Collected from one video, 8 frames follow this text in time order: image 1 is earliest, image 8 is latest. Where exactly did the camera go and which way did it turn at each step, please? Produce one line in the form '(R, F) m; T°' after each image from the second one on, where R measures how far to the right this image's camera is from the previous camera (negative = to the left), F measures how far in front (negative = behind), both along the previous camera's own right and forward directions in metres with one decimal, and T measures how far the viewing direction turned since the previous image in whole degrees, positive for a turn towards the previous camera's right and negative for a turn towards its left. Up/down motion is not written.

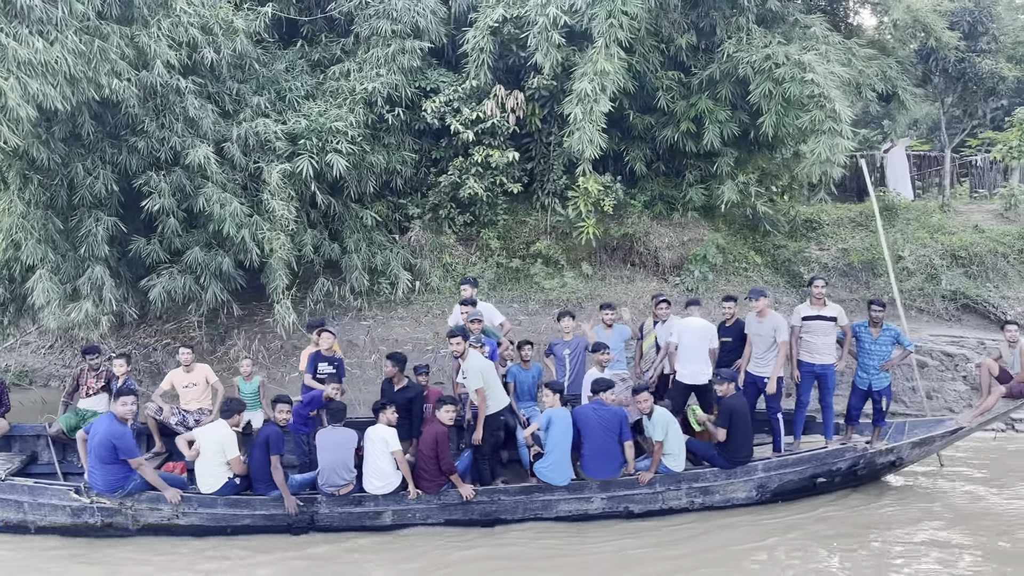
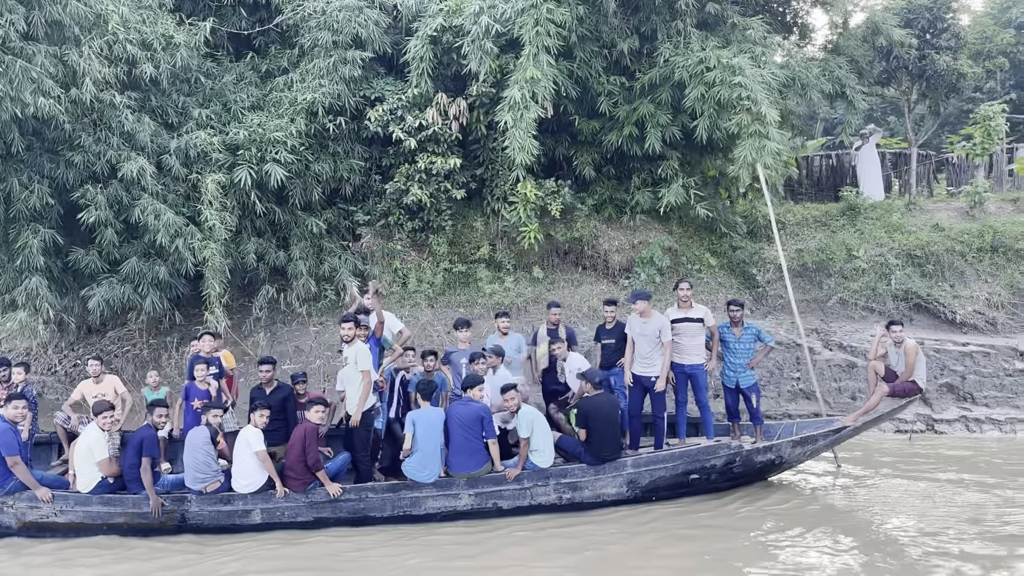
(+1.2, -0.1) m; -2°
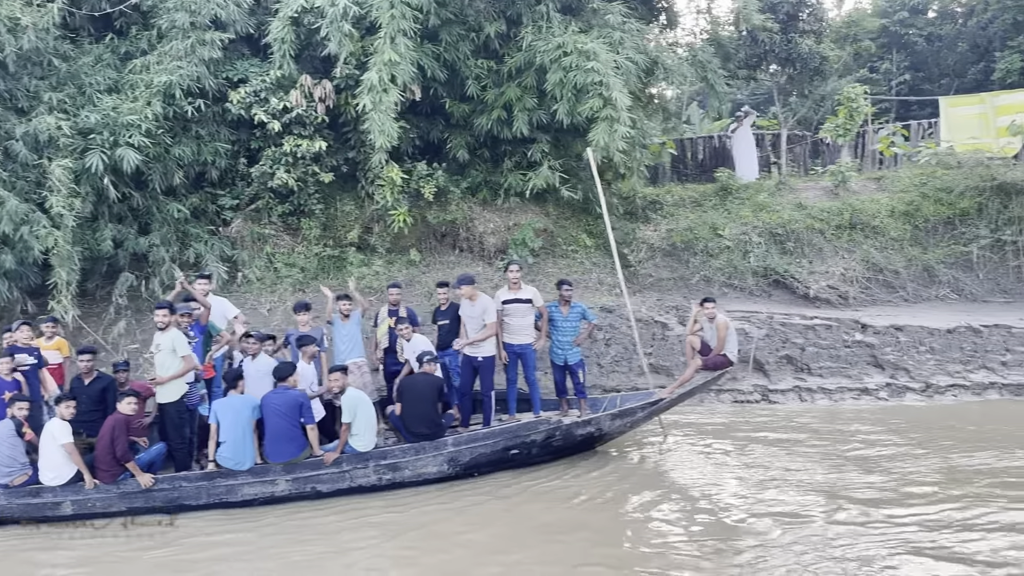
(+0.9, -0.1) m; +4°
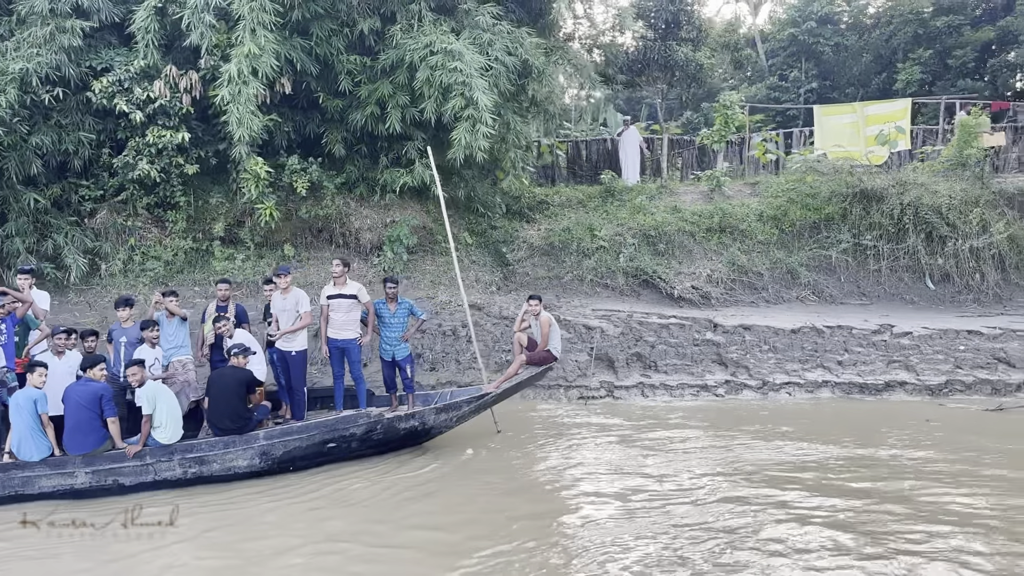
(+1.0, -0.2) m; +4°
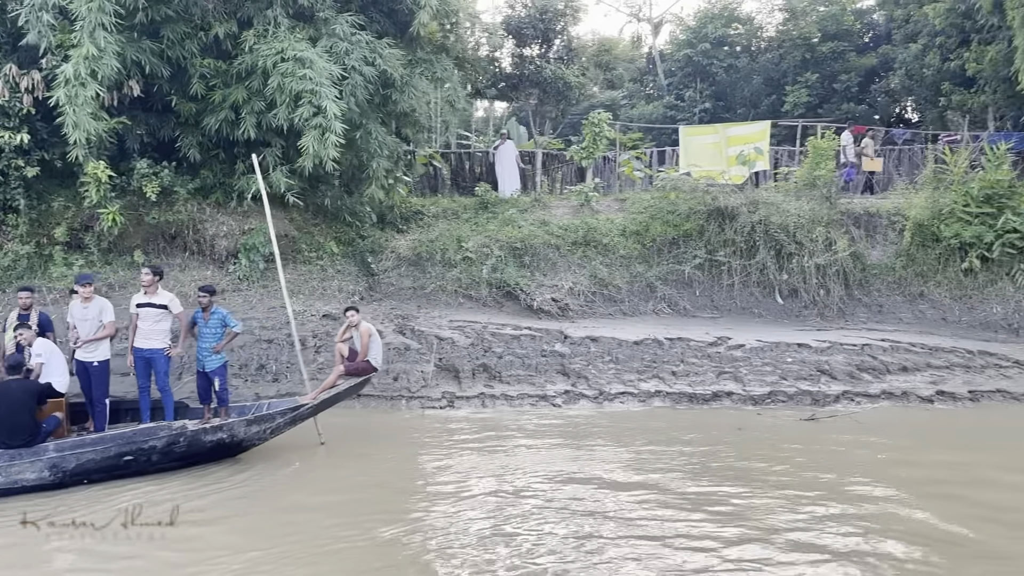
(+0.9, -0.1) m; +5°
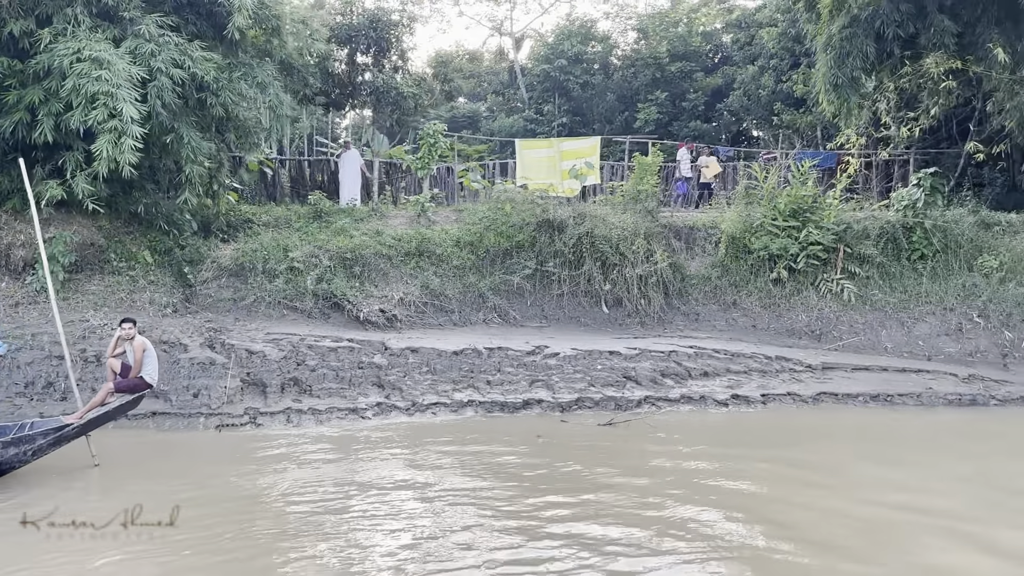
(+0.8, 0.0) m; +8°
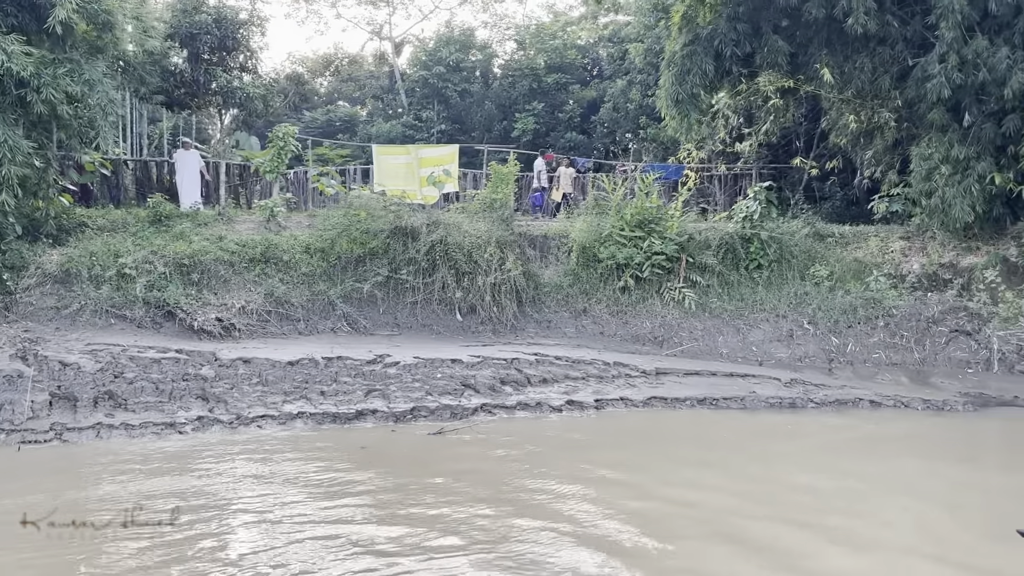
(+0.6, 0.0) m; +7°
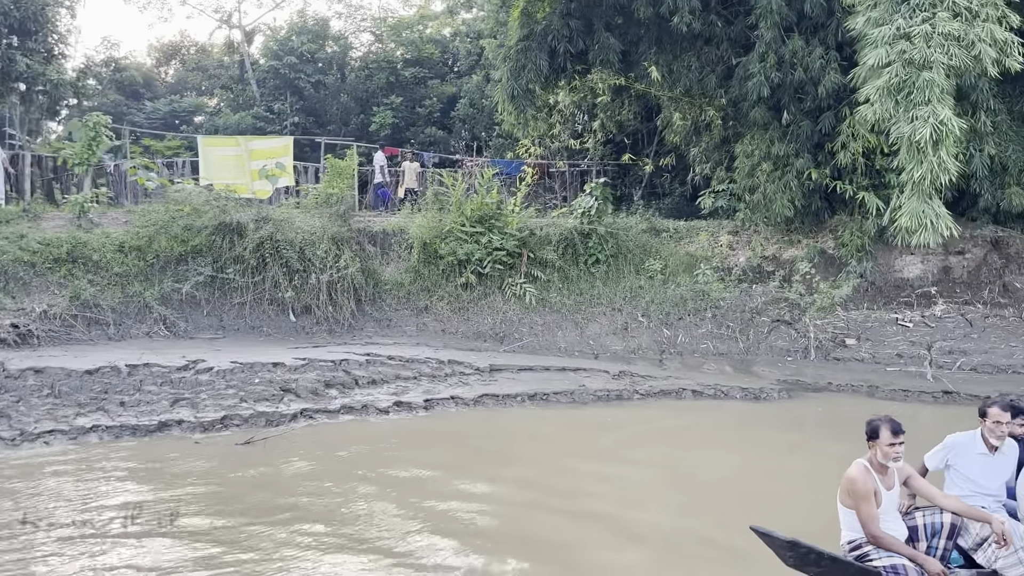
(+0.5, +0.2) m; +8°
